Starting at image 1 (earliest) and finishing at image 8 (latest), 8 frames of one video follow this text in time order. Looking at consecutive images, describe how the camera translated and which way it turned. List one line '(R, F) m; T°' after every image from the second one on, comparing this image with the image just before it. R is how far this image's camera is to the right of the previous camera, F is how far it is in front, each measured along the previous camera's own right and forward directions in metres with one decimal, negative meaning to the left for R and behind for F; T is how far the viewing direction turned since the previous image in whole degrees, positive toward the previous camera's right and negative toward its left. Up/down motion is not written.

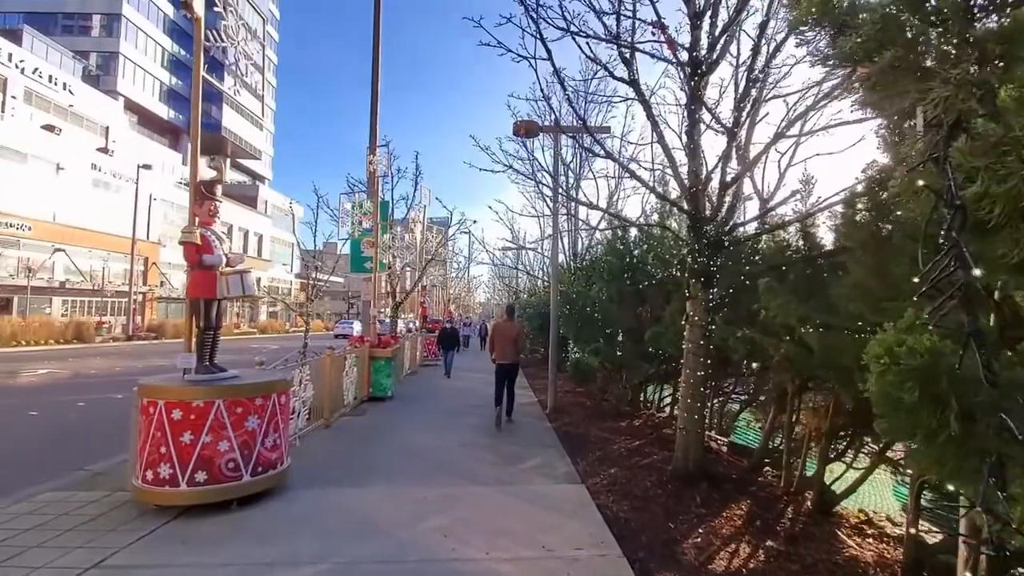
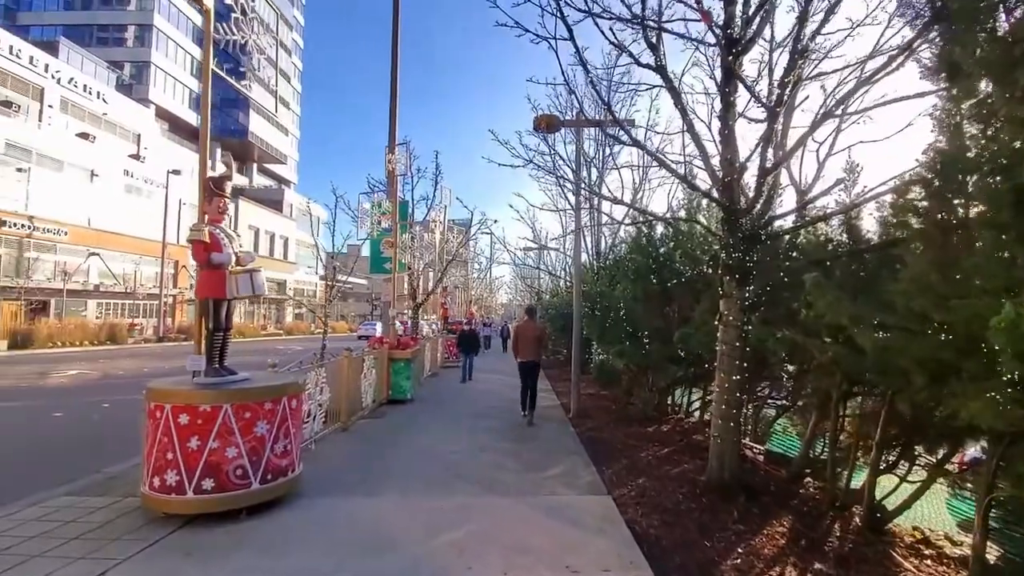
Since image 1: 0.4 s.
(0.0, +0.3) m; -2°
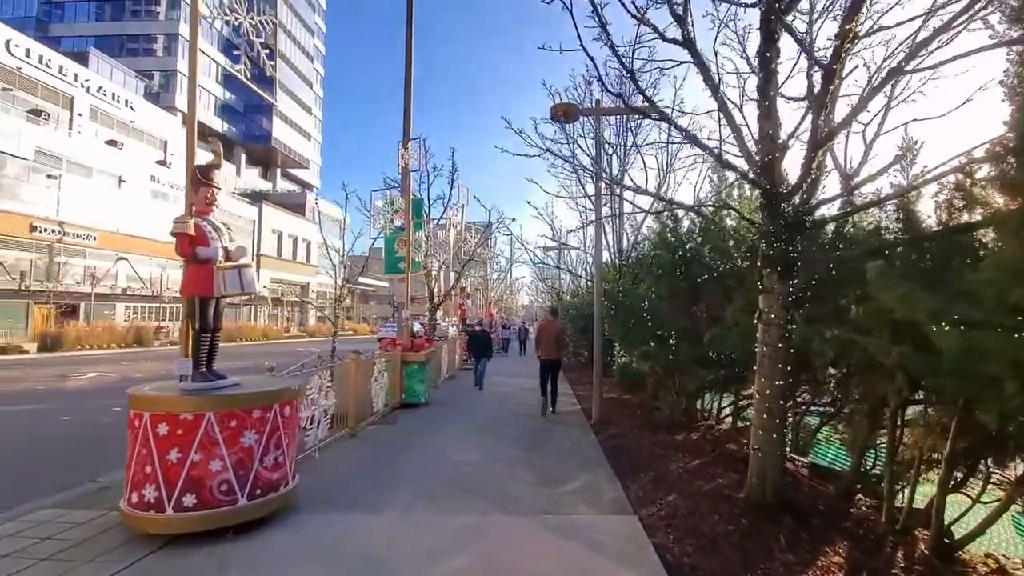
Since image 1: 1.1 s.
(+0.1, +0.5) m; -2°
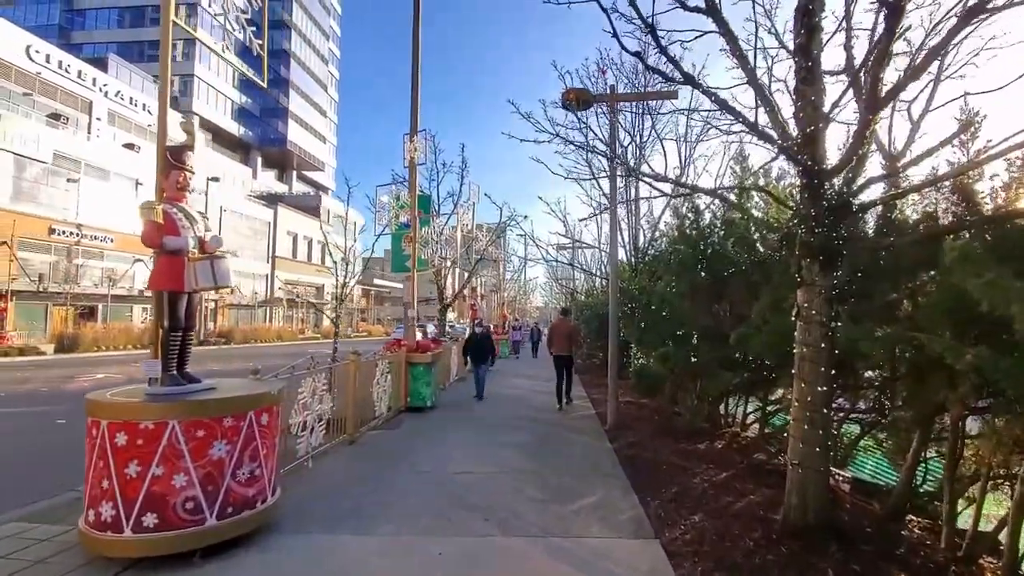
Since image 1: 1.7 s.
(+0.1, +0.6) m; -2°
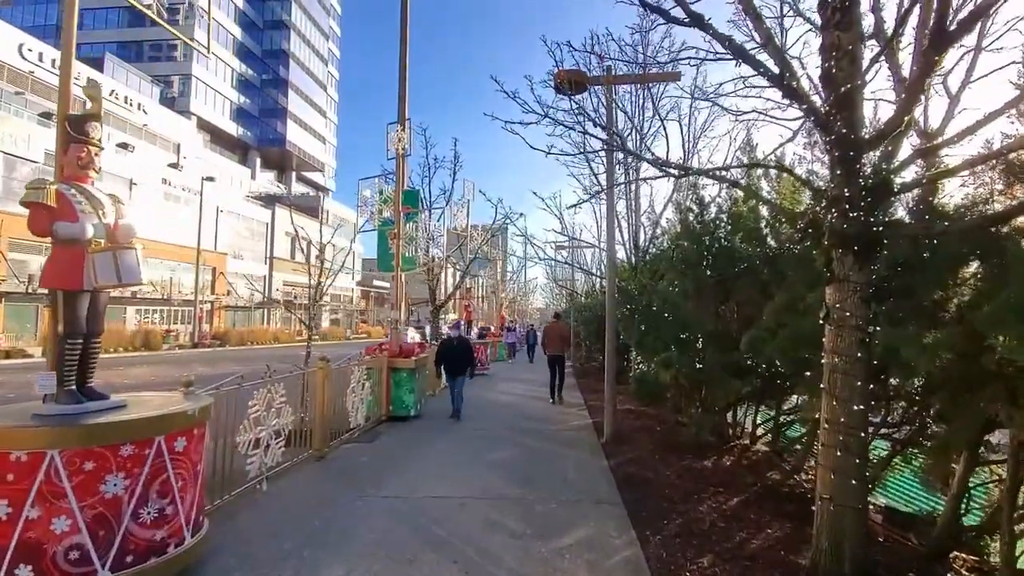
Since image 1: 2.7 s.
(+0.2, +0.8) m; 0°
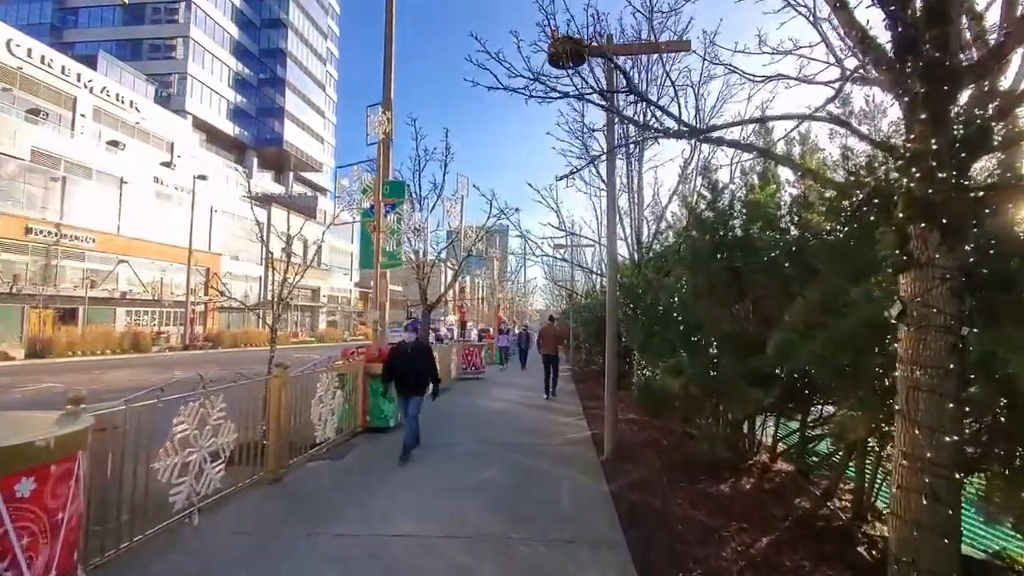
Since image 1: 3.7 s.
(+0.2, +1.0) m; 0°
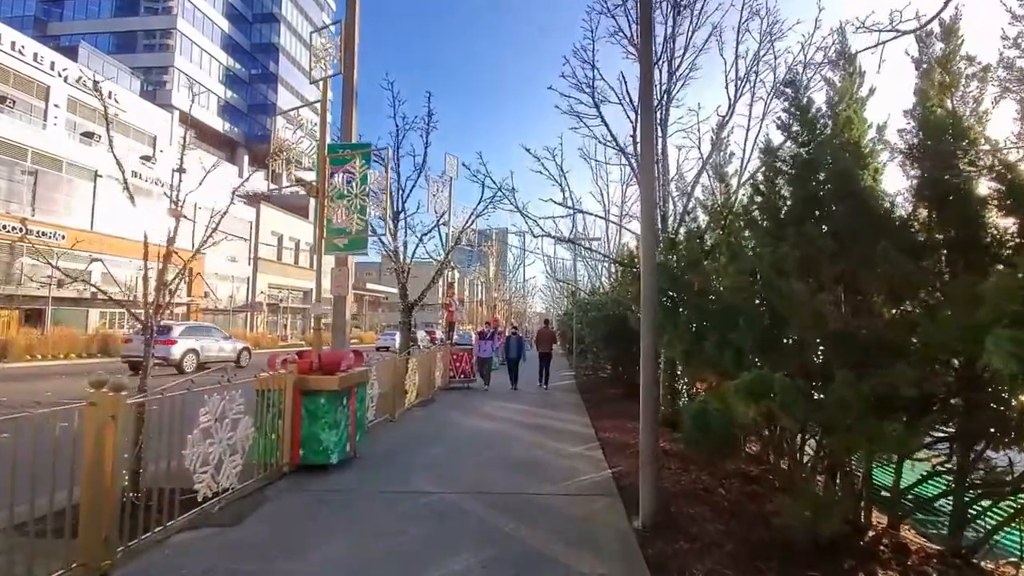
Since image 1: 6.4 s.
(+0.1, +2.5) m; 0°
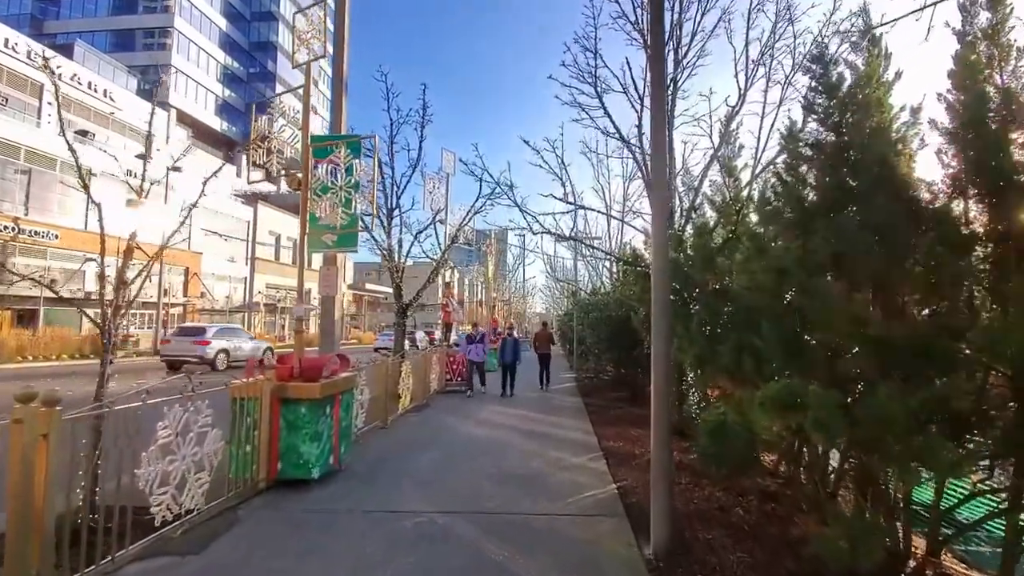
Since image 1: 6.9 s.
(0.0, +0.5) m; 0°
